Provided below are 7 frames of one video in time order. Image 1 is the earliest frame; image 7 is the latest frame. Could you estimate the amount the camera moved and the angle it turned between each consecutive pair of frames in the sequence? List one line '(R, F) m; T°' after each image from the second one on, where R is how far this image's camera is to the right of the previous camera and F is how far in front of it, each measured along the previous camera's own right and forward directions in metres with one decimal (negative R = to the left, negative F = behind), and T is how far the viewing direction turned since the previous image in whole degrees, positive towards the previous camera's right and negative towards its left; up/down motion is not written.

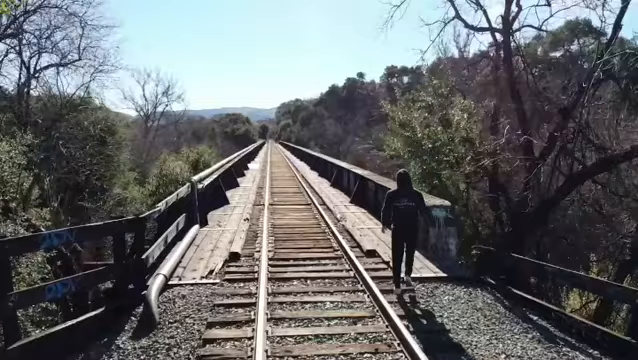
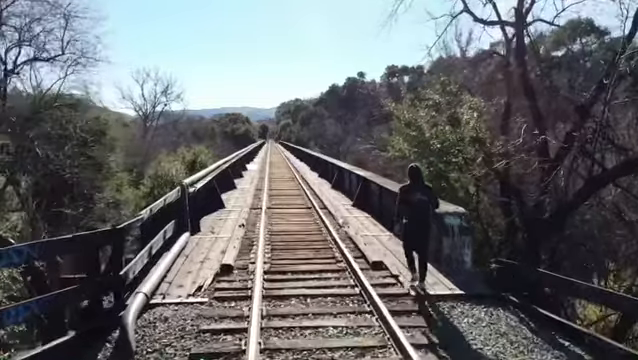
(0.0, +1.0) m; 0°
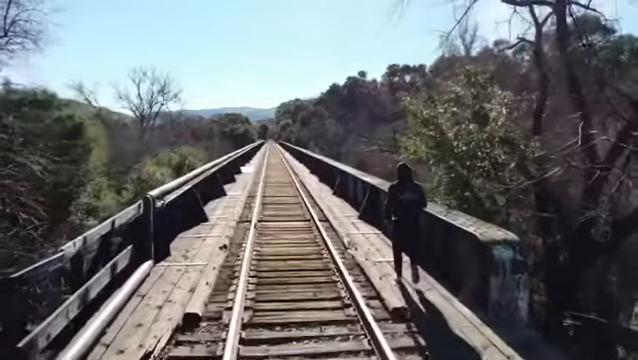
(0.0, +2.6) m; 0°
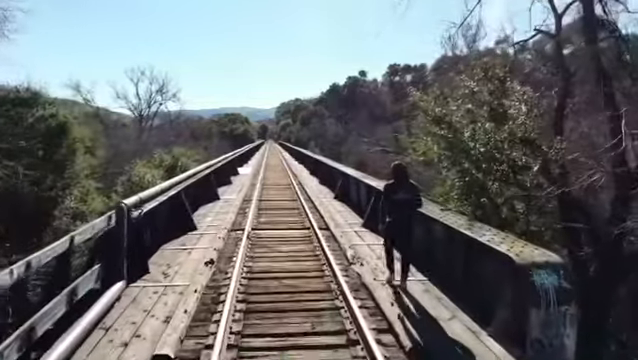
(0.0, +1.3) m; 0°
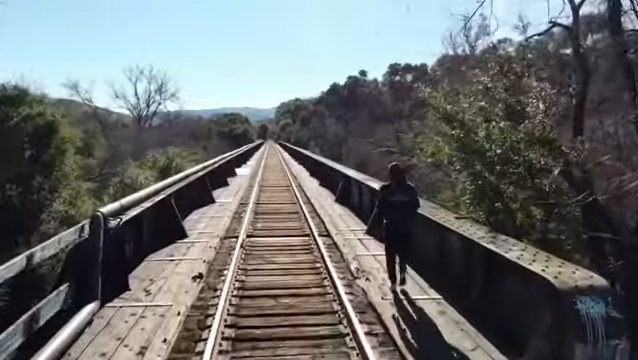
(0.0, +1.0) m; 0°
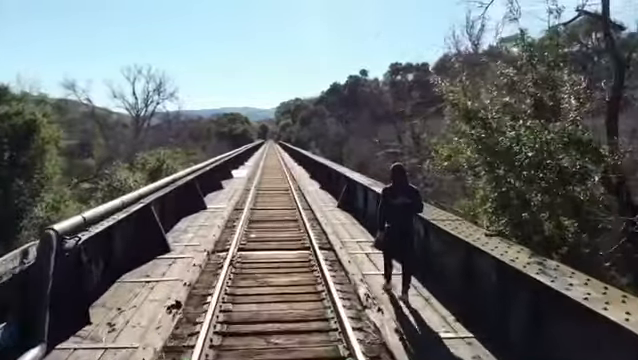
(0.0, +1.5) m; 0°
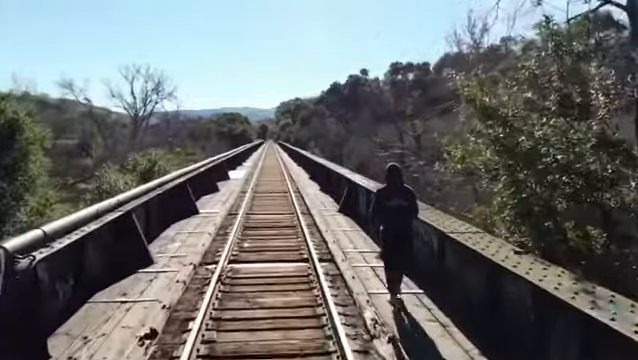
(0.0, +1.1) m; 0°
